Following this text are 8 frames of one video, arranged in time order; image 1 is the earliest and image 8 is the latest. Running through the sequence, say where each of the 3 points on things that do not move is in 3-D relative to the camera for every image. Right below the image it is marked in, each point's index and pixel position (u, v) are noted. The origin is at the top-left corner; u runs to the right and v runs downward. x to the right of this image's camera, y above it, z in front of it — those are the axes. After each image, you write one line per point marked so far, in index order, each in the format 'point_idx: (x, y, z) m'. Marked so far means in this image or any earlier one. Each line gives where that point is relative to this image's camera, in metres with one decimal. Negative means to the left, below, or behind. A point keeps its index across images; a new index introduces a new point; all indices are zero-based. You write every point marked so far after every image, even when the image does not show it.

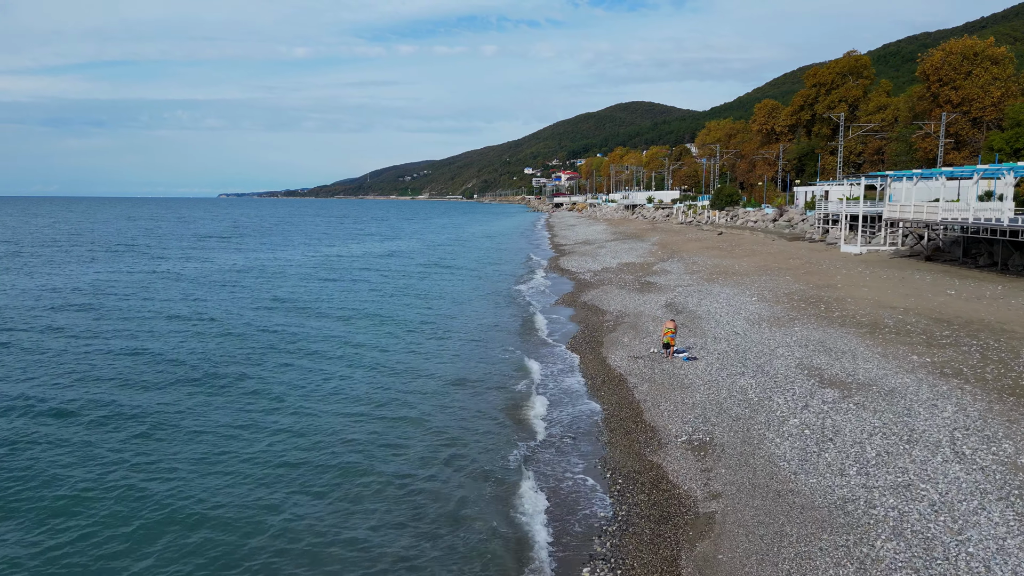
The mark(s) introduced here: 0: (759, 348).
0: (+6.8, -1.7, +16.0) m
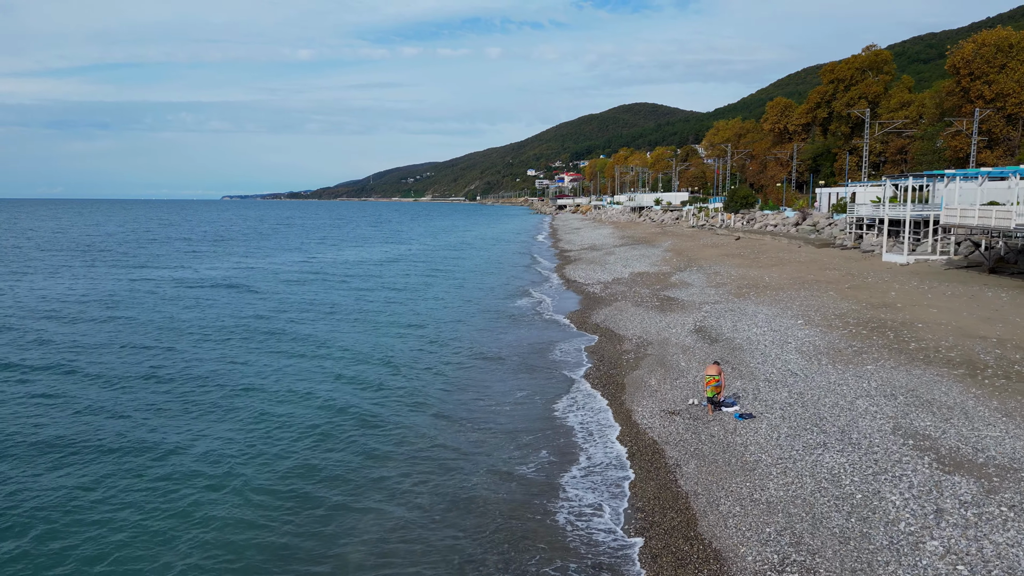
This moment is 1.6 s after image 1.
0: (+6.7, -2.3, +12.2) m
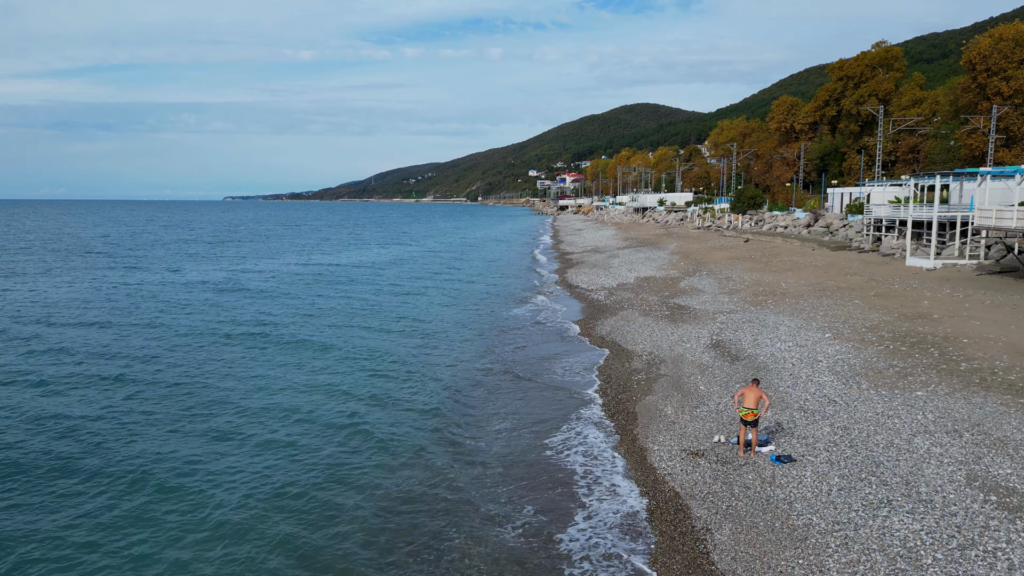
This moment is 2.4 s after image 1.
0: (+6.5, -2.6, +10.3) m
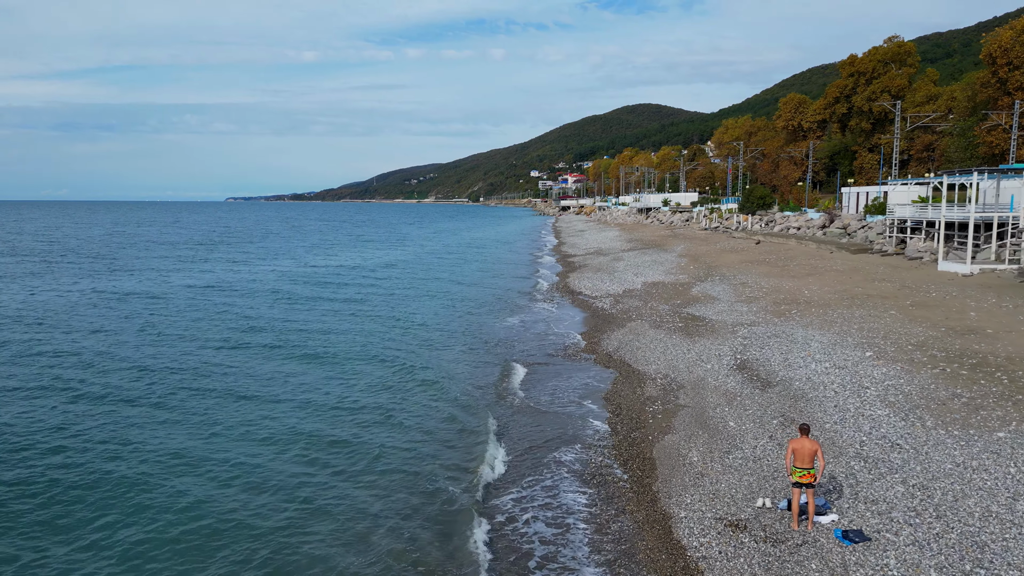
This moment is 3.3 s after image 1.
0: (+6.3, -2.9, +8.0) m
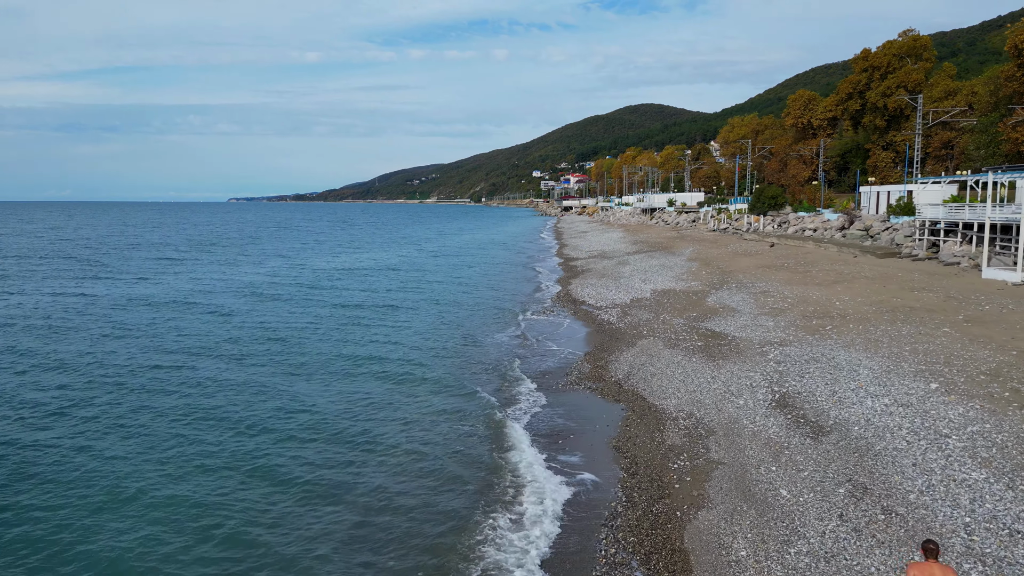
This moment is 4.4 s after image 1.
0: (+6.1, -3.3, +5.3) m
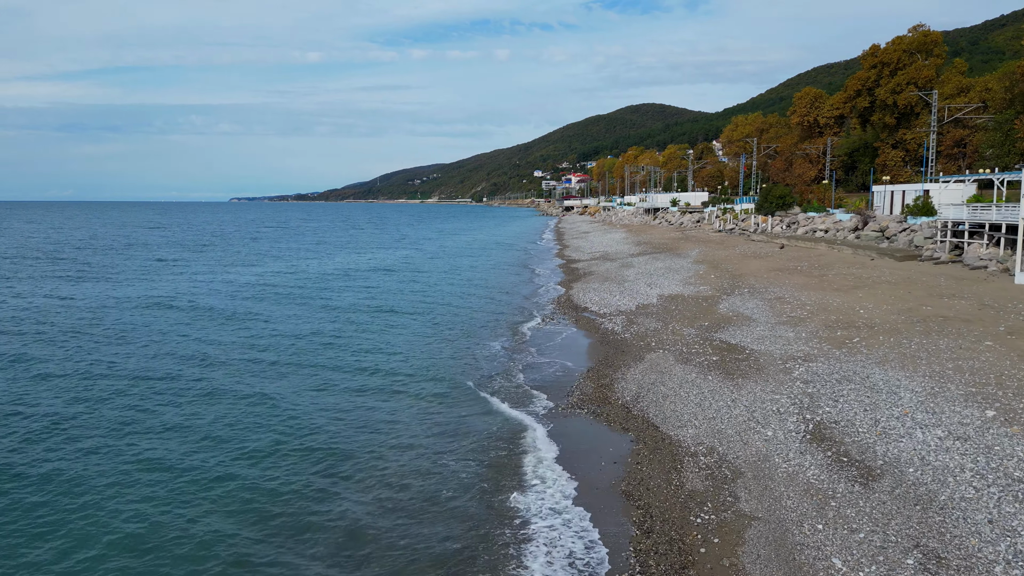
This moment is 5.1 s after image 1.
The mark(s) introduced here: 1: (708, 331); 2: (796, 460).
0: (+5.9, -3.5, +3.6) m
1: (+6.2, -1.4, +18.8) m
2: (+4.6, -2.8, +9.5) m
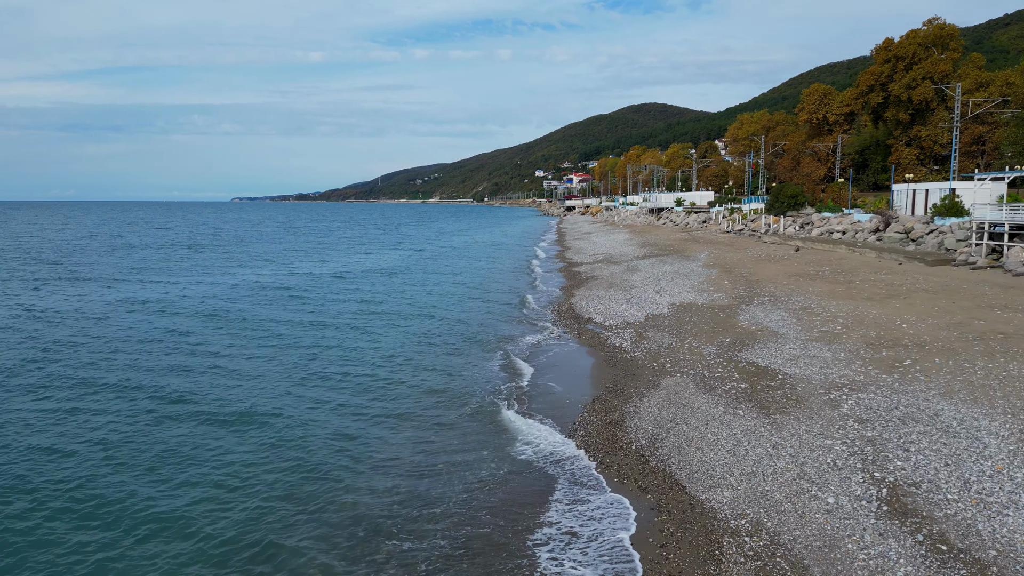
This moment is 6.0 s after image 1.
0: (+5.7, -3.9, +1.2) m
1: (+6.0, -1.7, +16.4) m
2: (+4.4, -3.1, +7.0) m
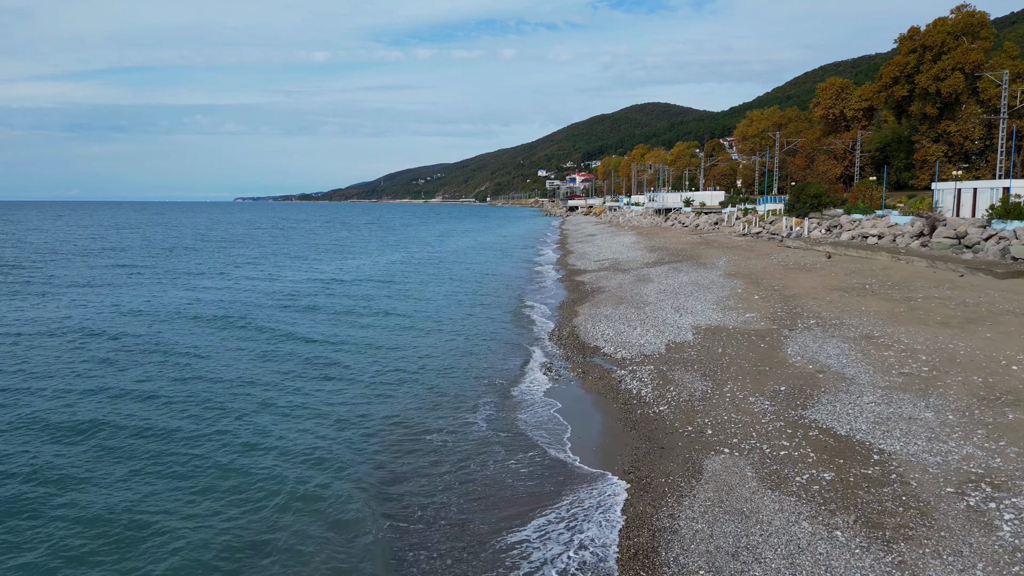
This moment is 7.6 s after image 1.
0: (+5.3, -4.5, -3.1) m
1: (+5.7, -2.4, +12.1) m
2: (+3.9, -3.8, +2.8) m
